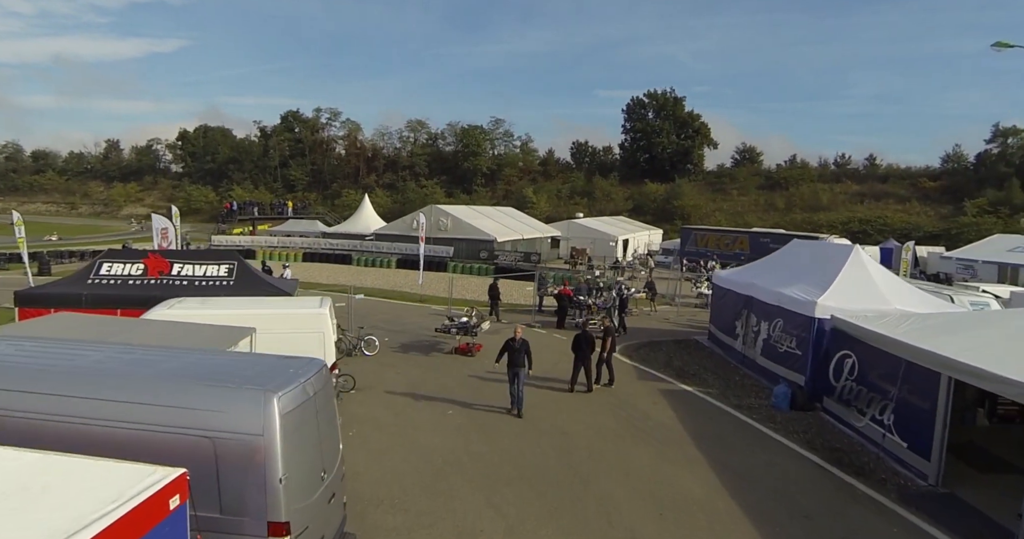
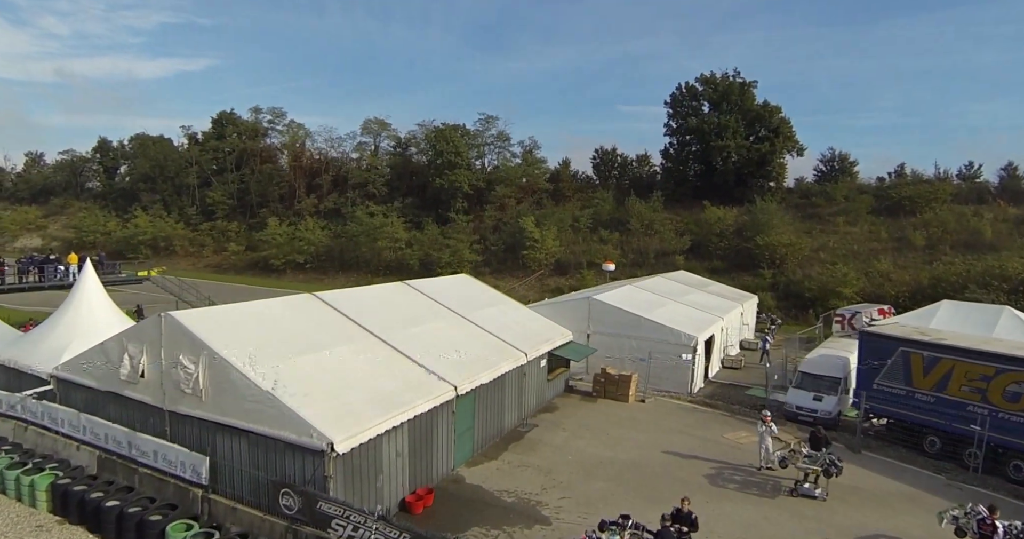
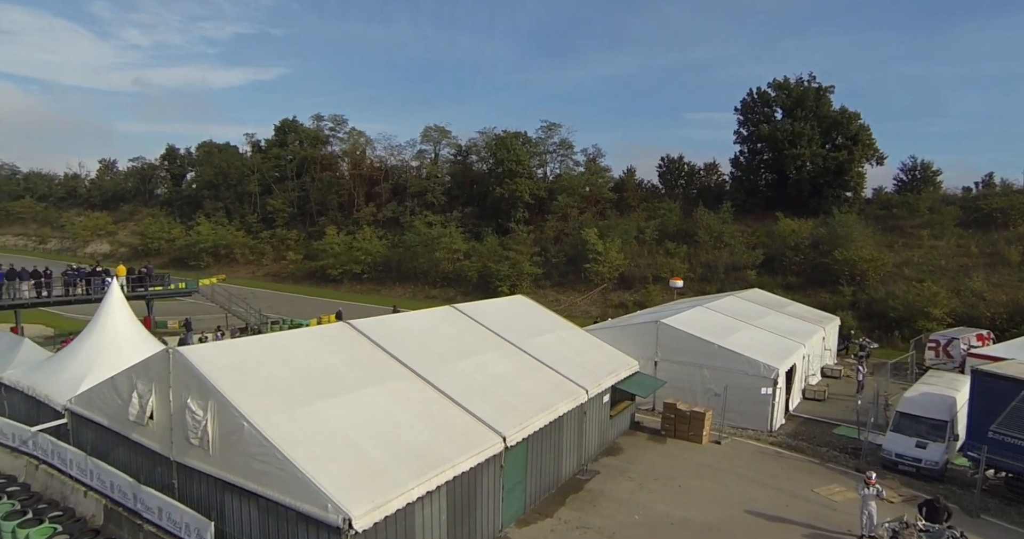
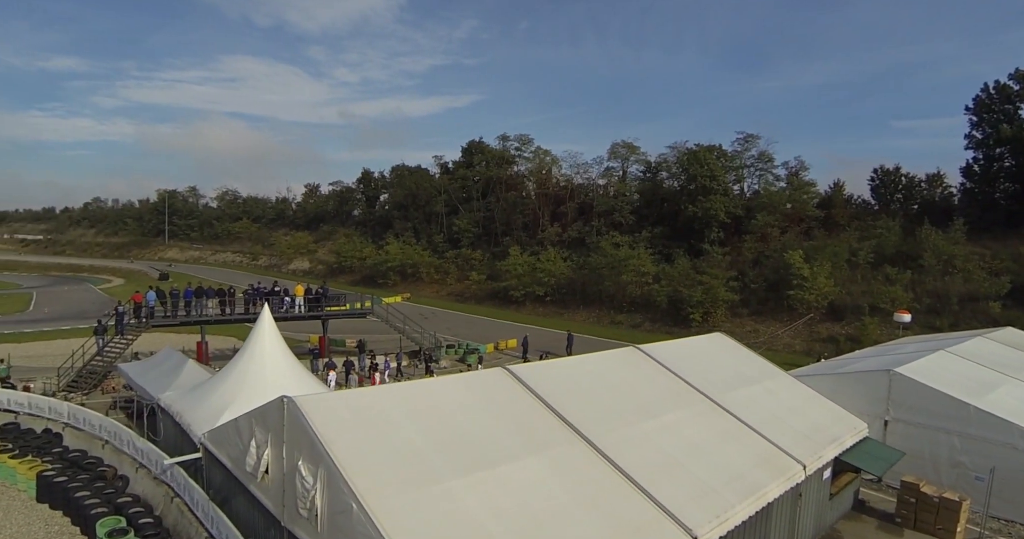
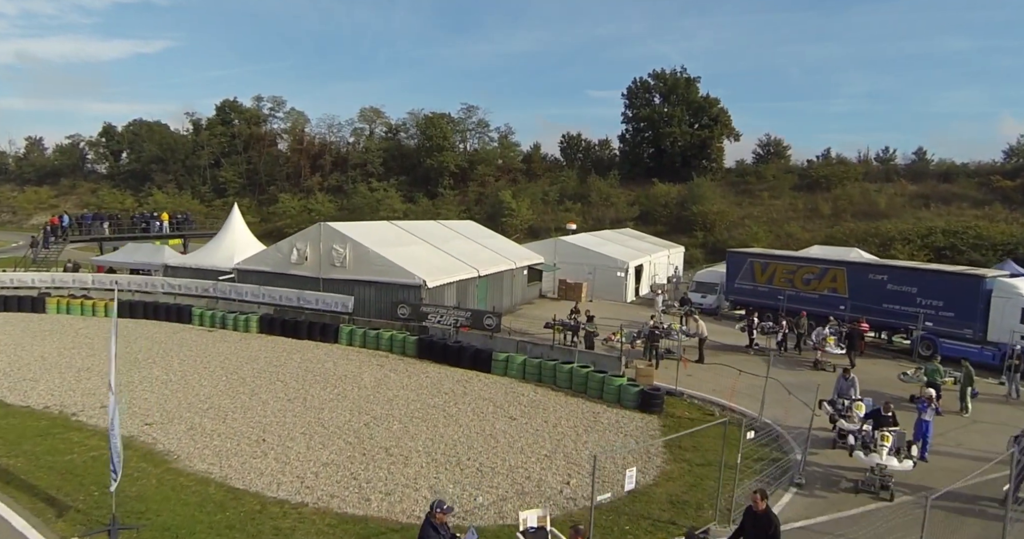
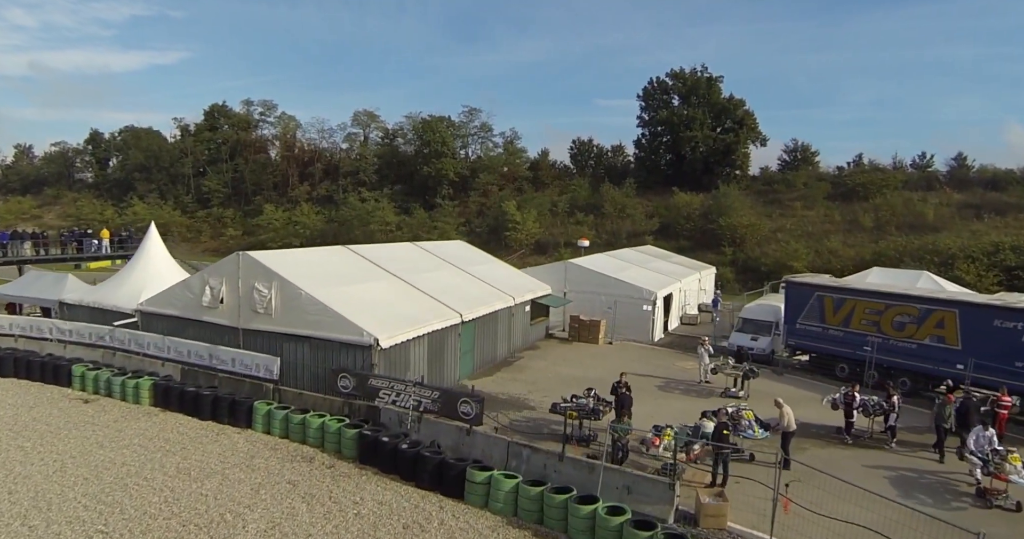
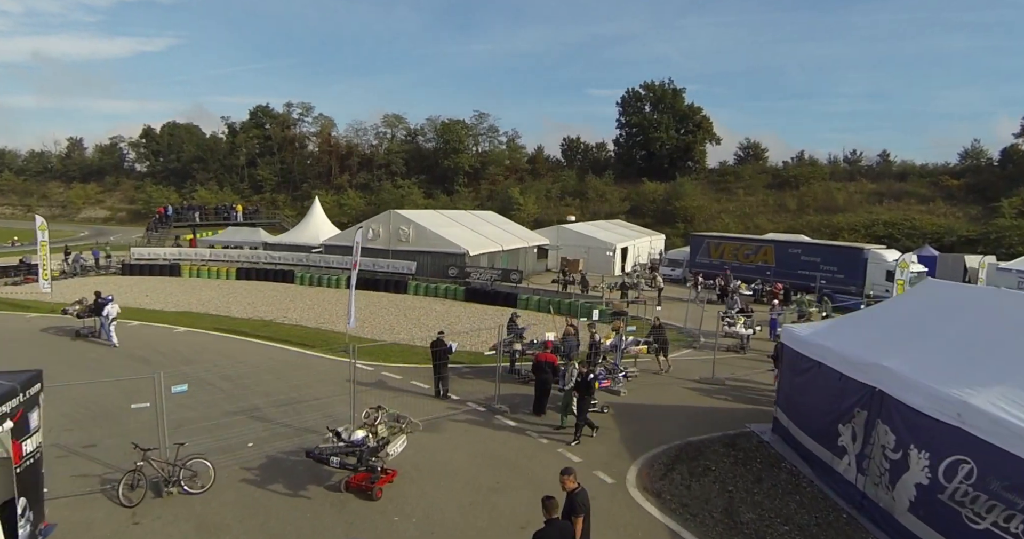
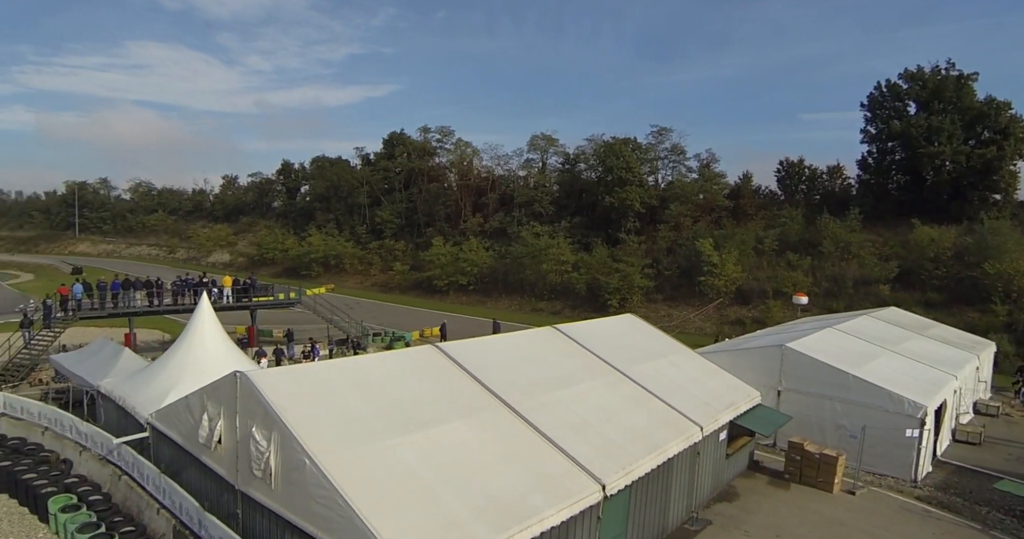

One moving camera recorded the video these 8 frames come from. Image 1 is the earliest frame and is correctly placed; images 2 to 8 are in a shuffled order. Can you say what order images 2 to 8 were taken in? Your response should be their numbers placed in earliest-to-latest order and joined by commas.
7, 5, 6, 2, 3, 8, 4
